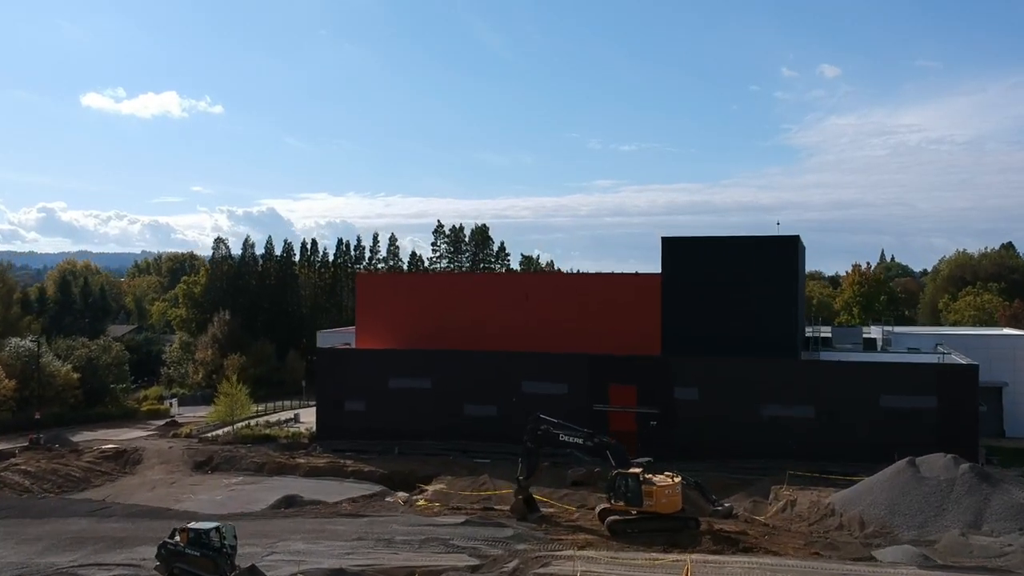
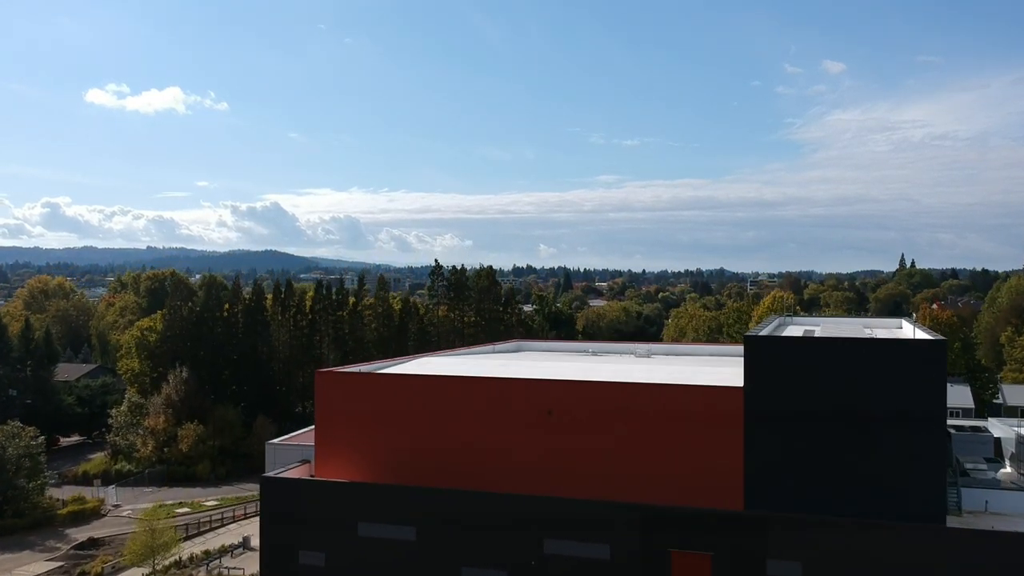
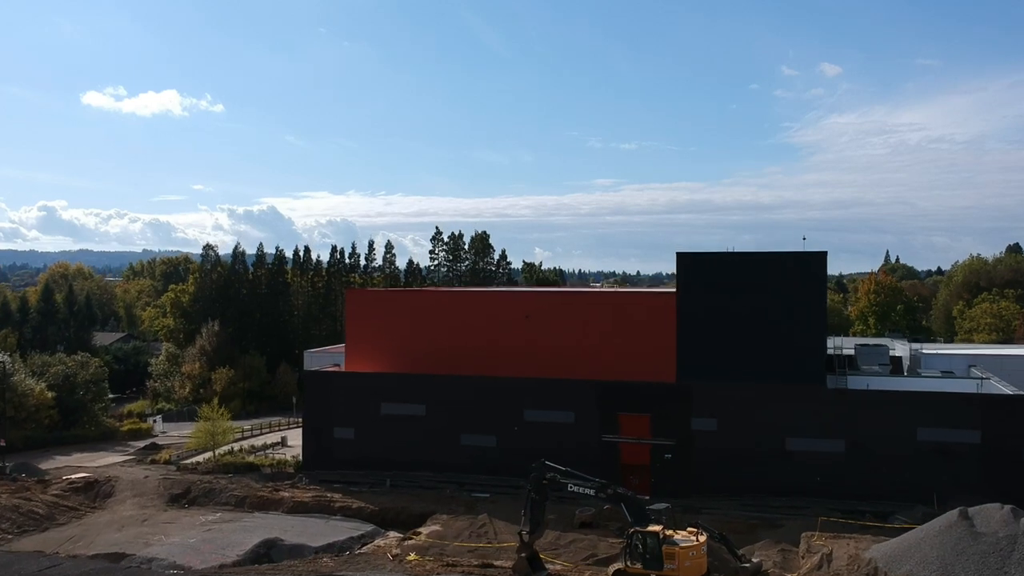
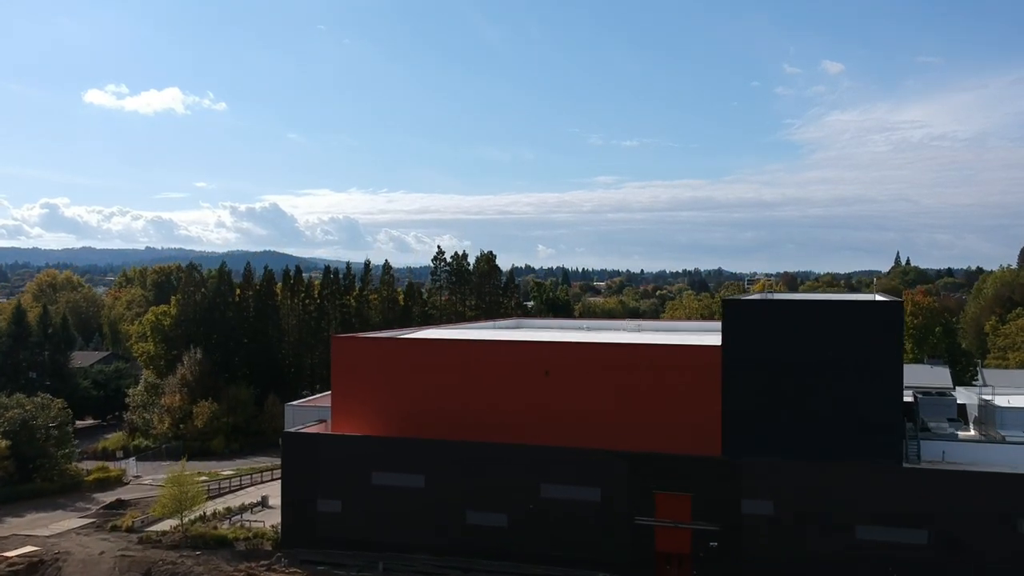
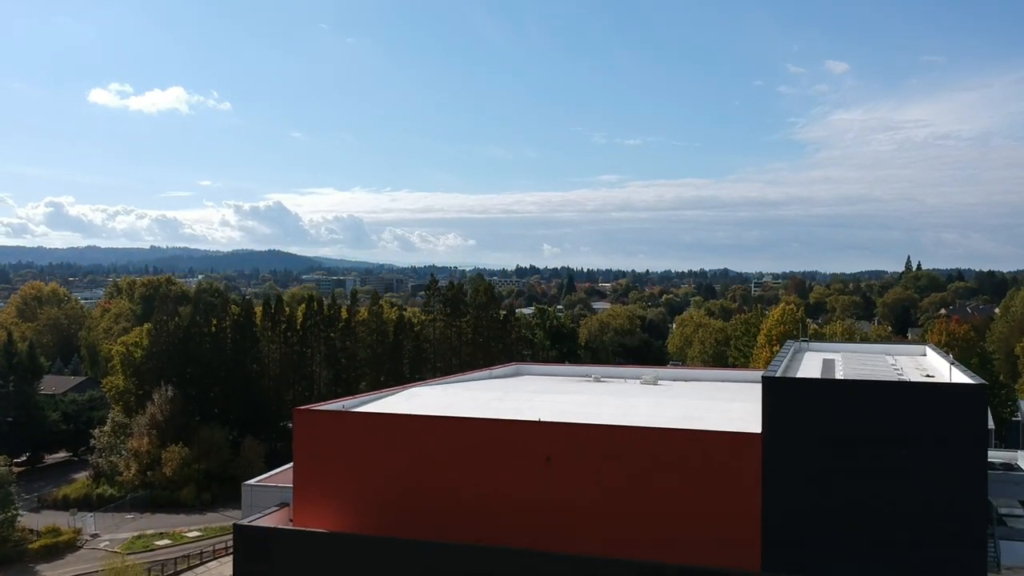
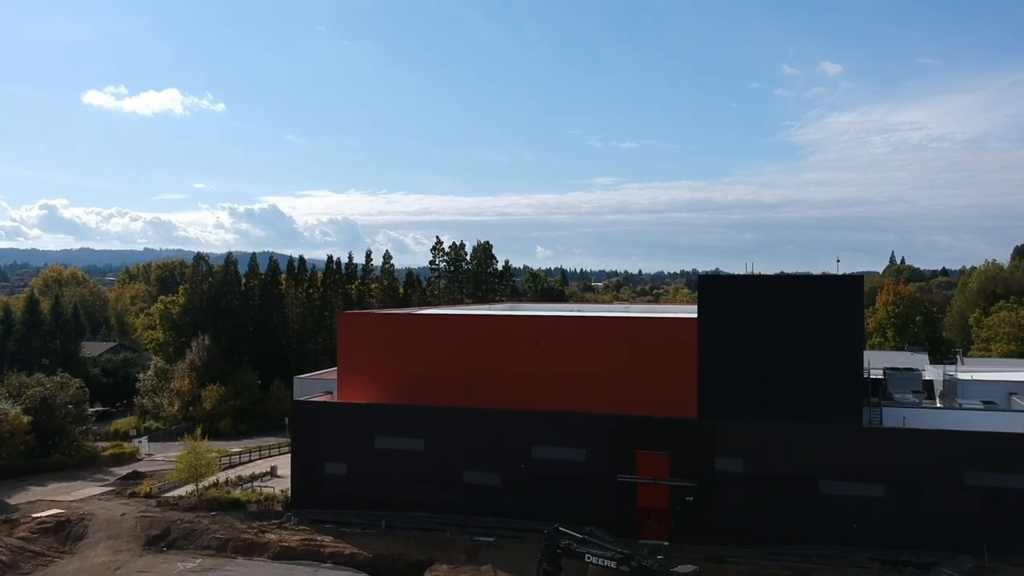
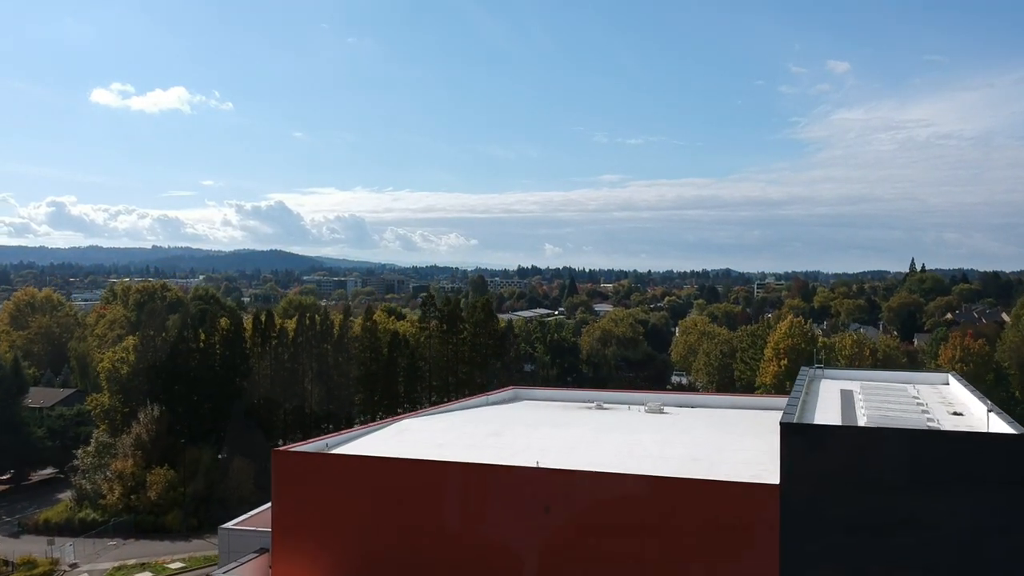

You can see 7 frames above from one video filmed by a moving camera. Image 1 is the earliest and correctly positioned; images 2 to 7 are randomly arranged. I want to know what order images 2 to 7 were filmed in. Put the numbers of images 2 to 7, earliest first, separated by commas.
3, 6, 4, 2, 5, 7
